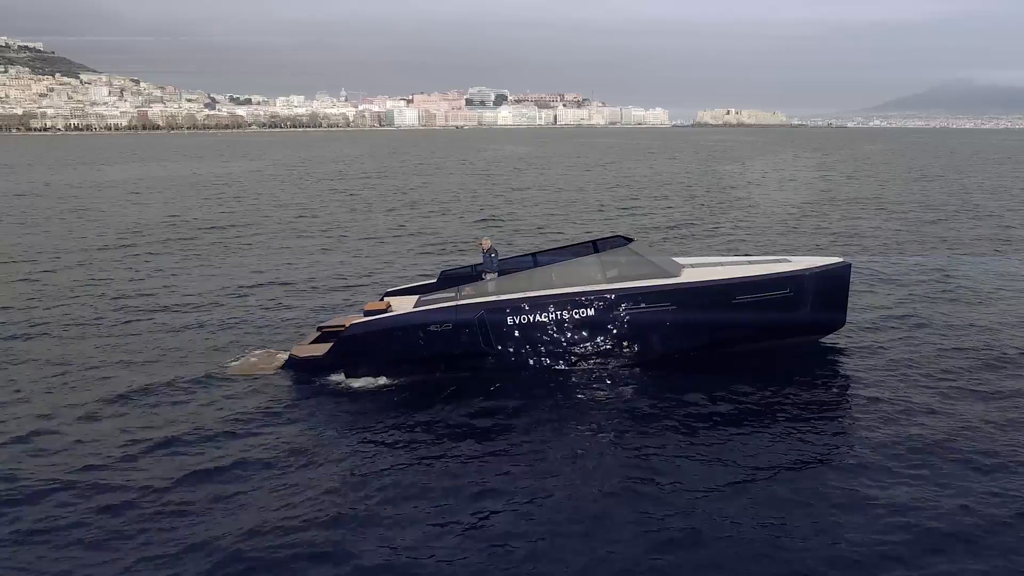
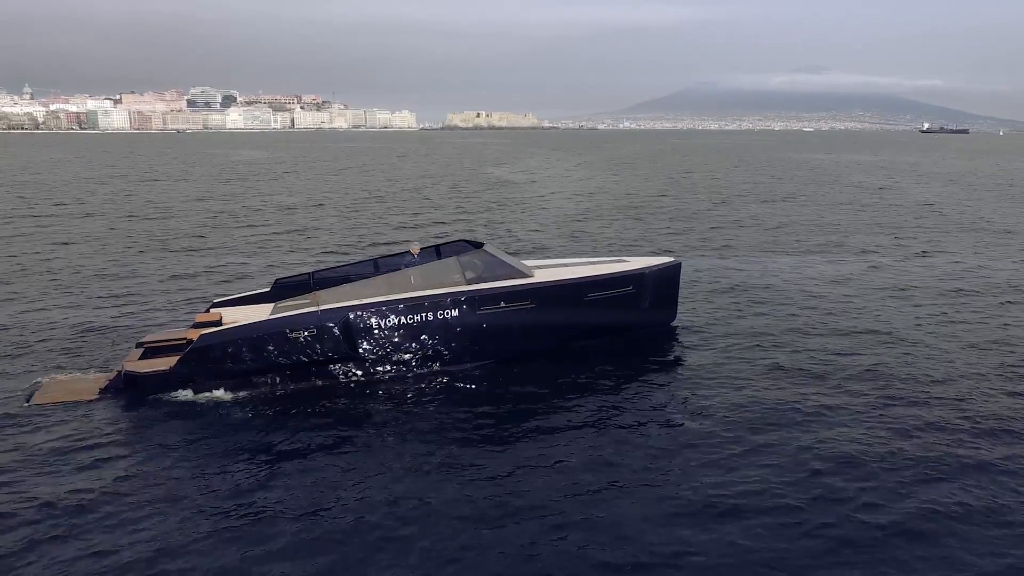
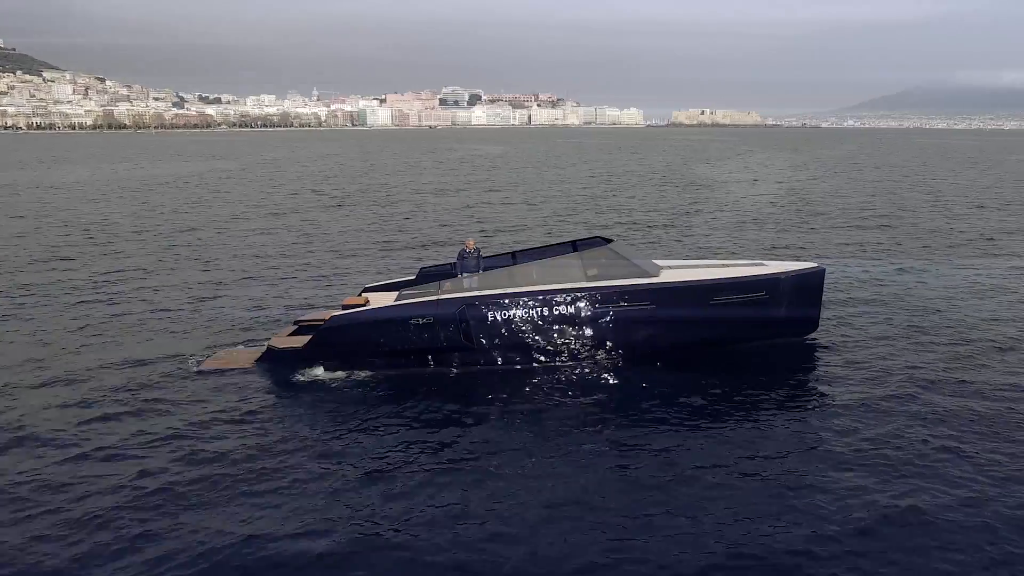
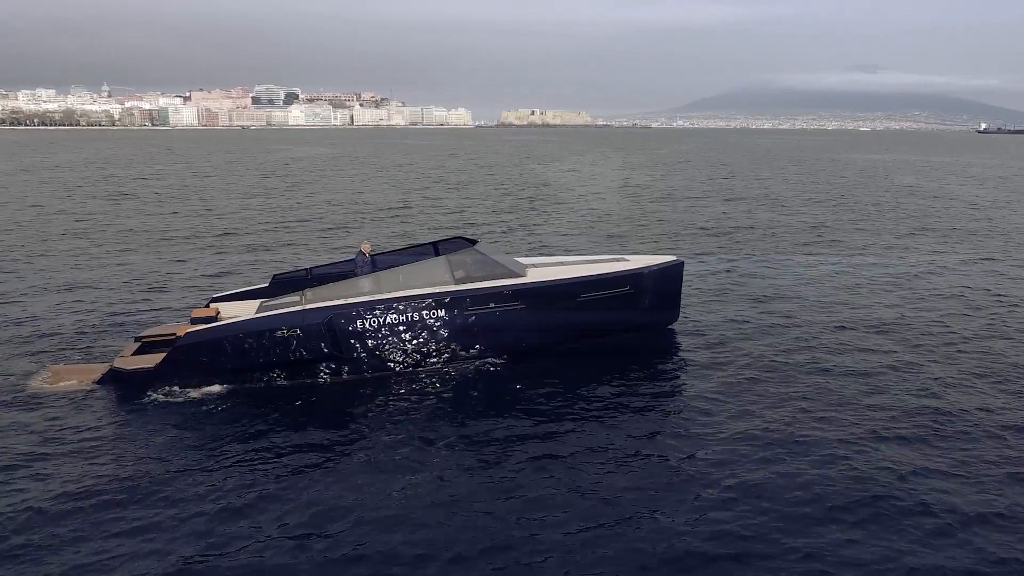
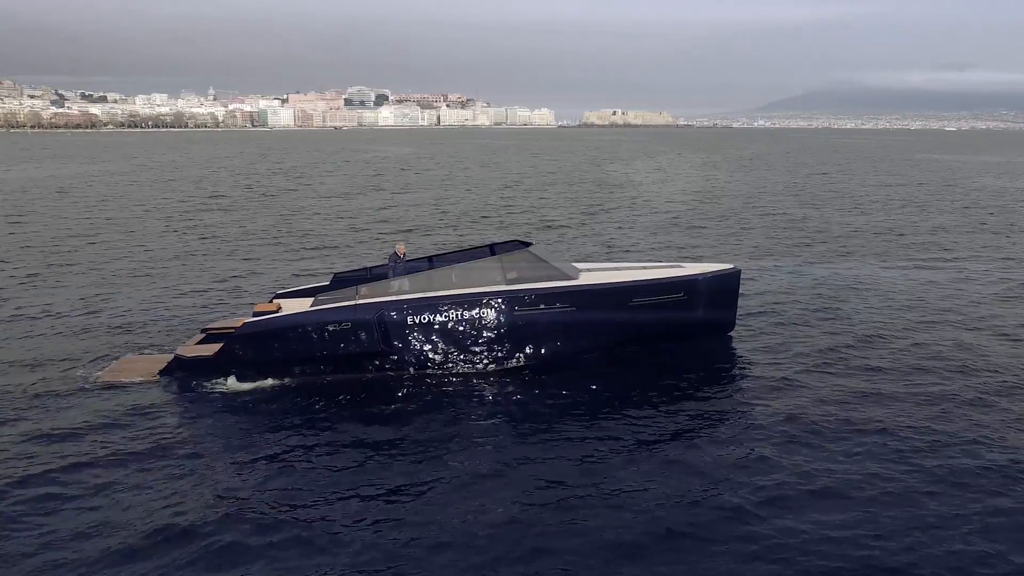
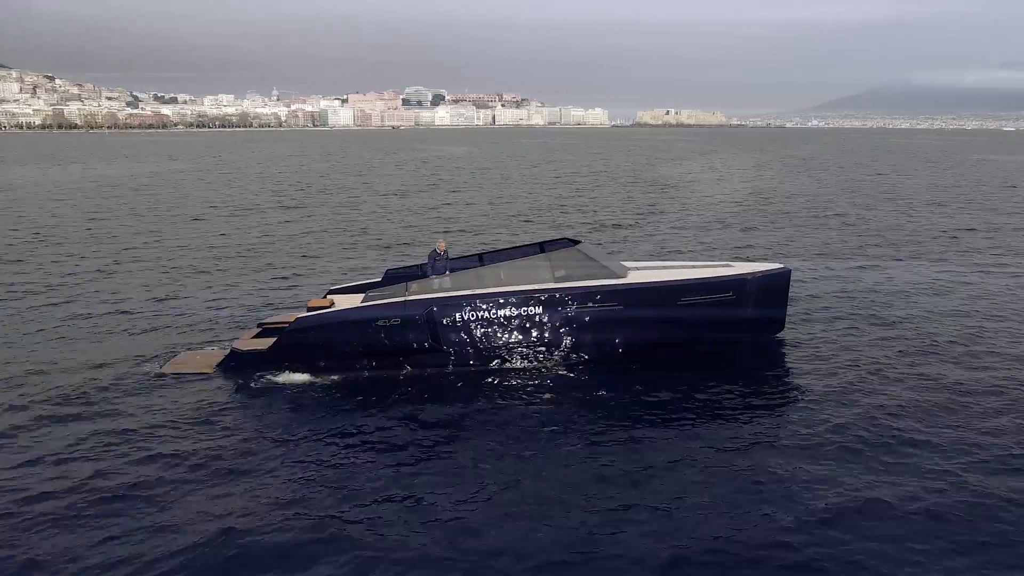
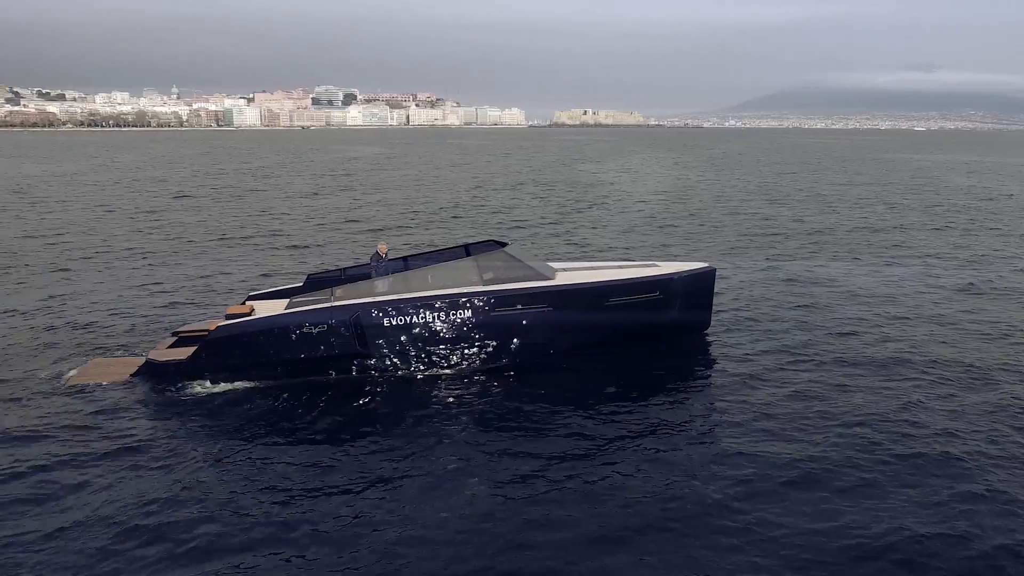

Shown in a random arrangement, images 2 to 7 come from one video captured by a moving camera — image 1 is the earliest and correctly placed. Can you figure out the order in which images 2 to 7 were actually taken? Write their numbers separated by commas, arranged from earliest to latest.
3, 6, 5, 7, 4, 2
